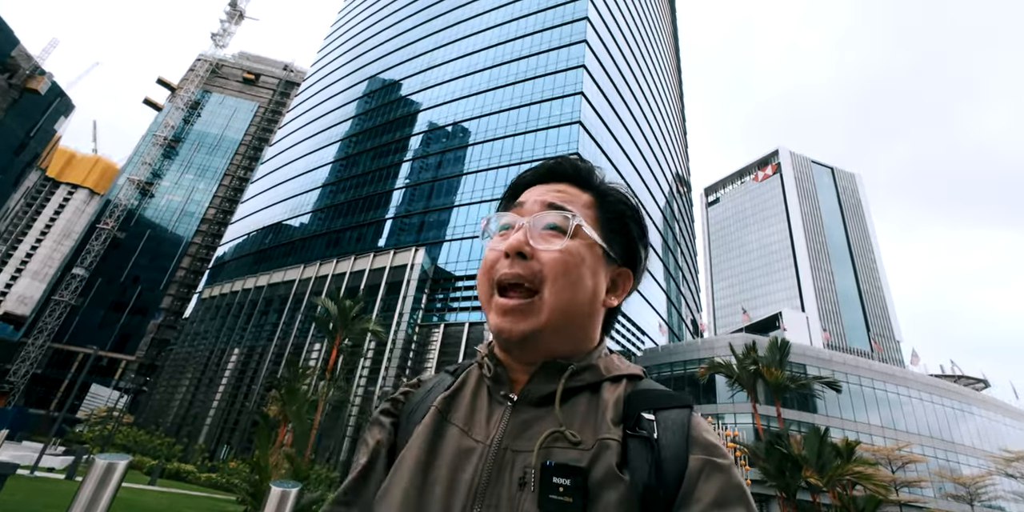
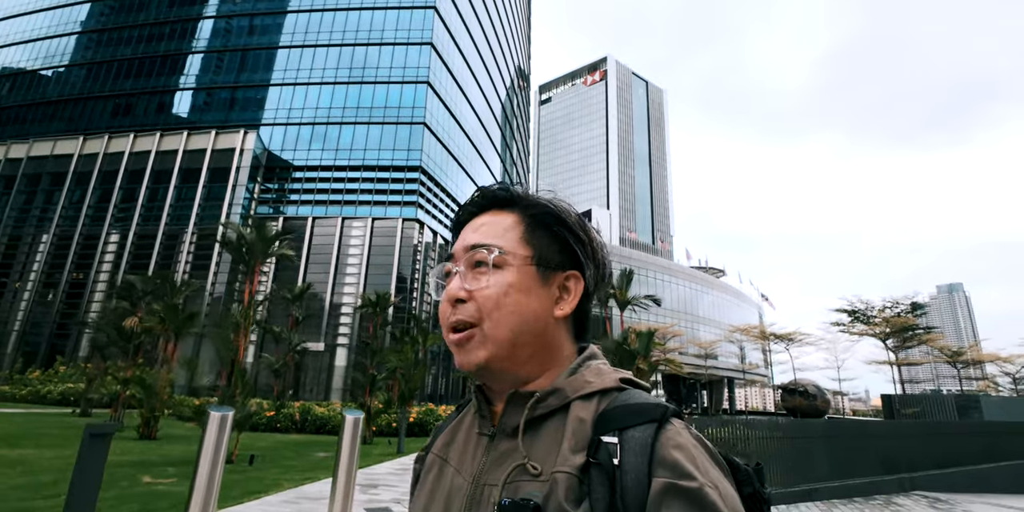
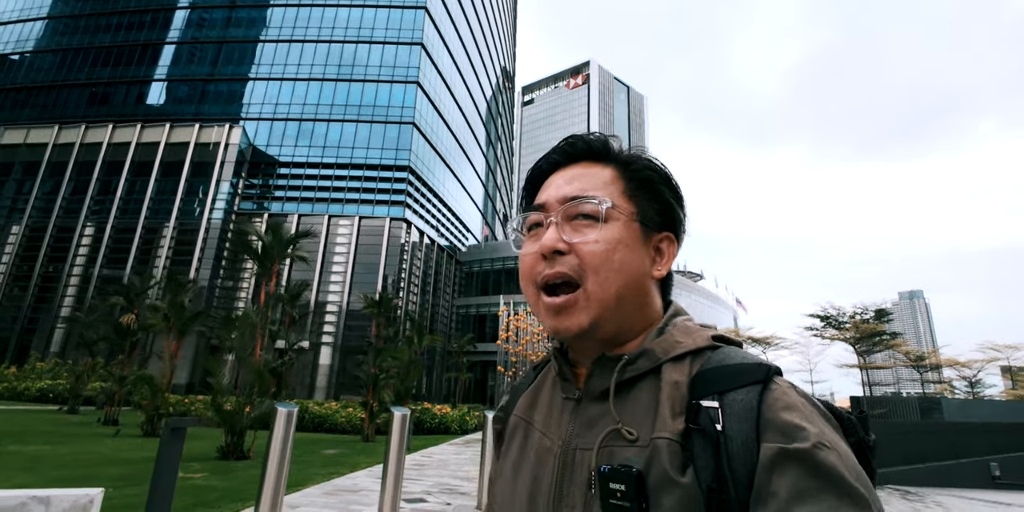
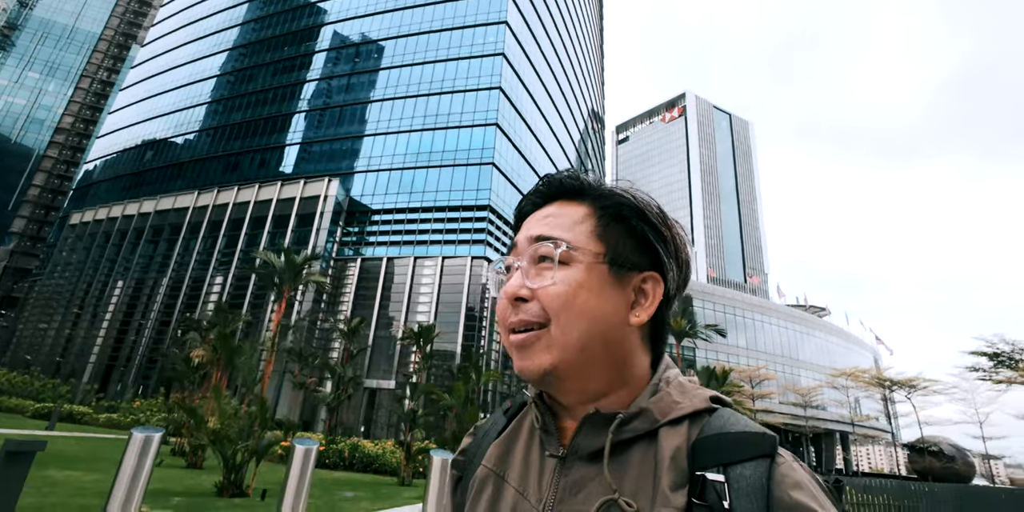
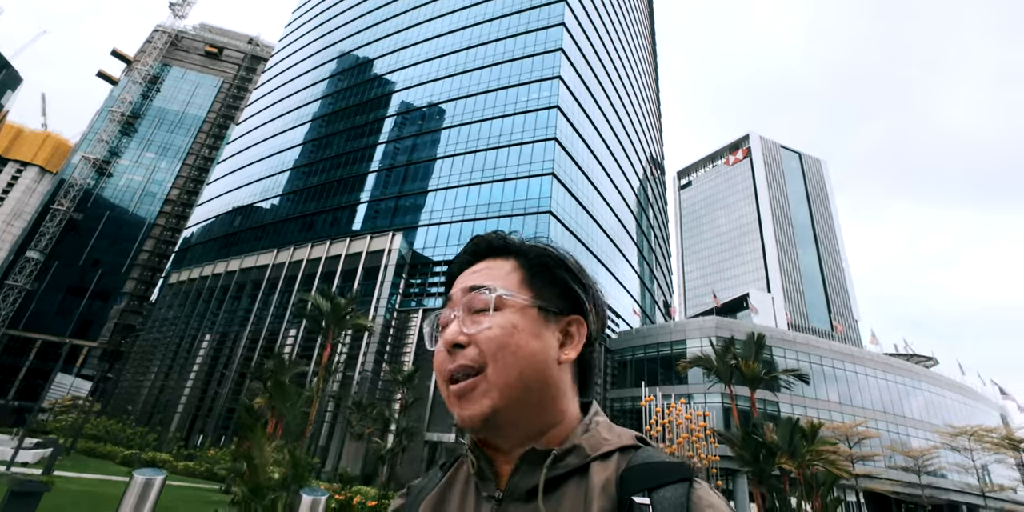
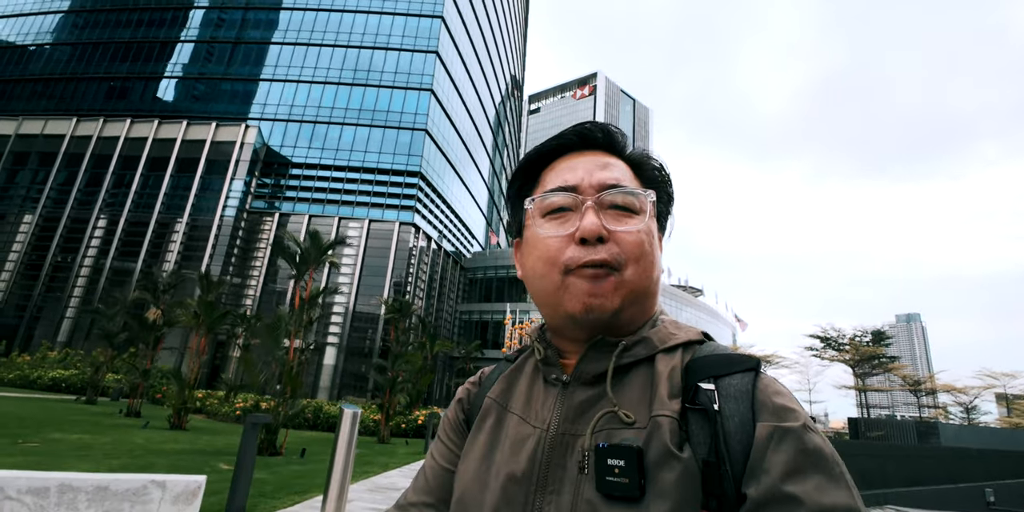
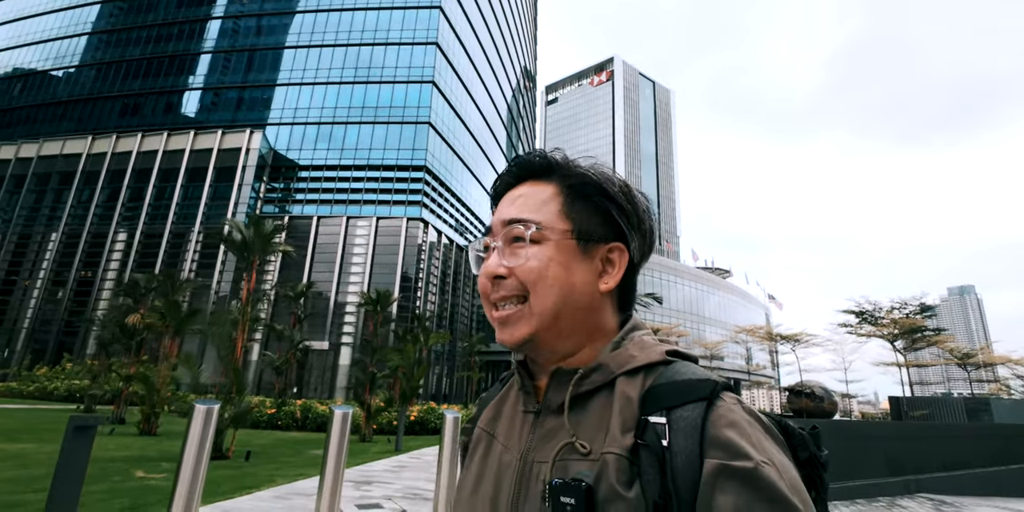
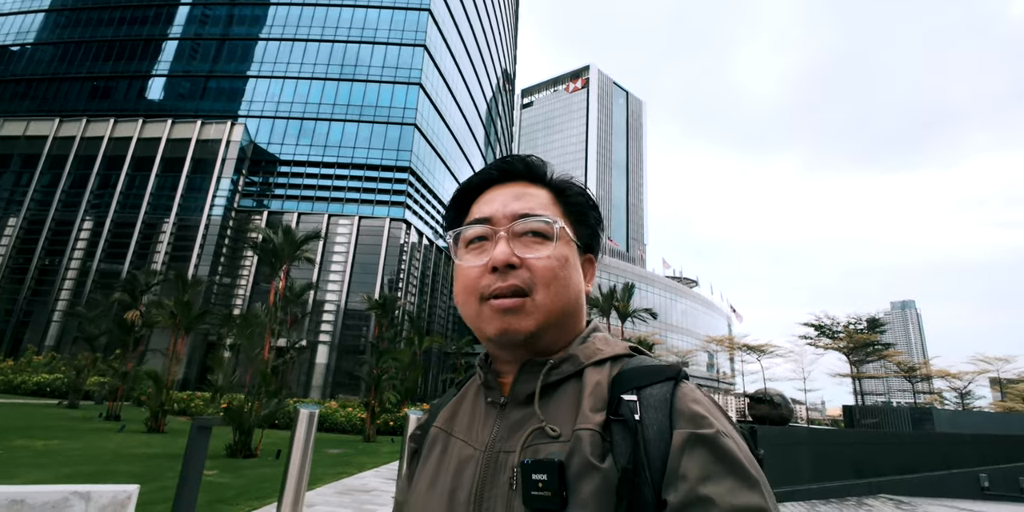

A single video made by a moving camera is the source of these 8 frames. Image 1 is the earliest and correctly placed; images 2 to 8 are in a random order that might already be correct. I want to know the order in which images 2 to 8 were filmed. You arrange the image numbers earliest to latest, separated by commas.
5, 4, 7, 2, 3, 8, 6
